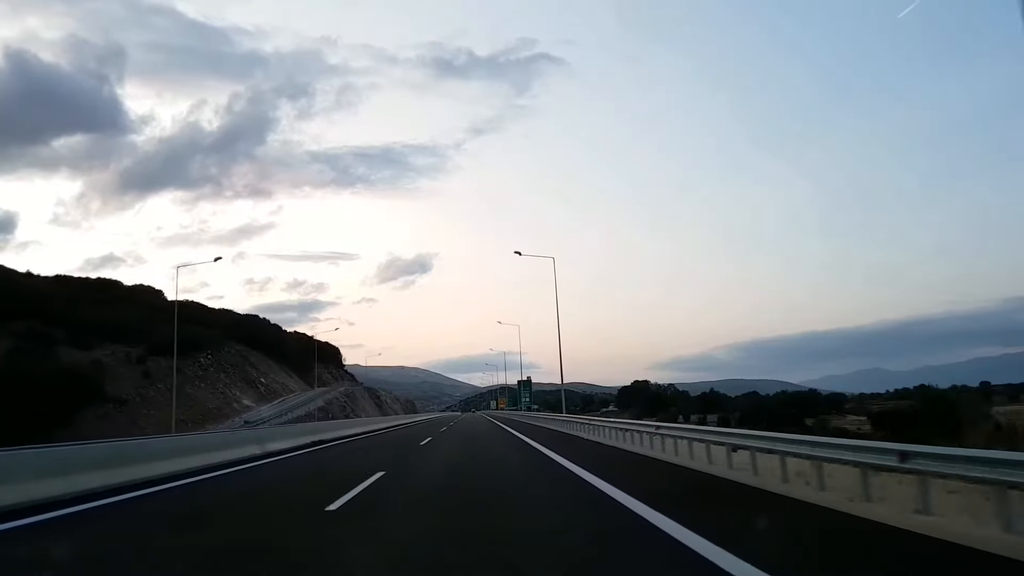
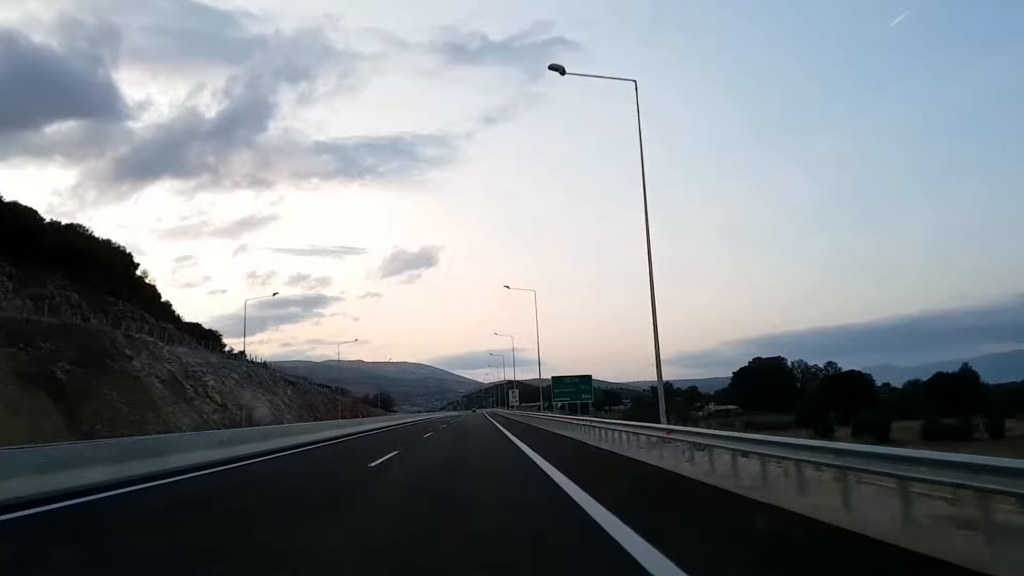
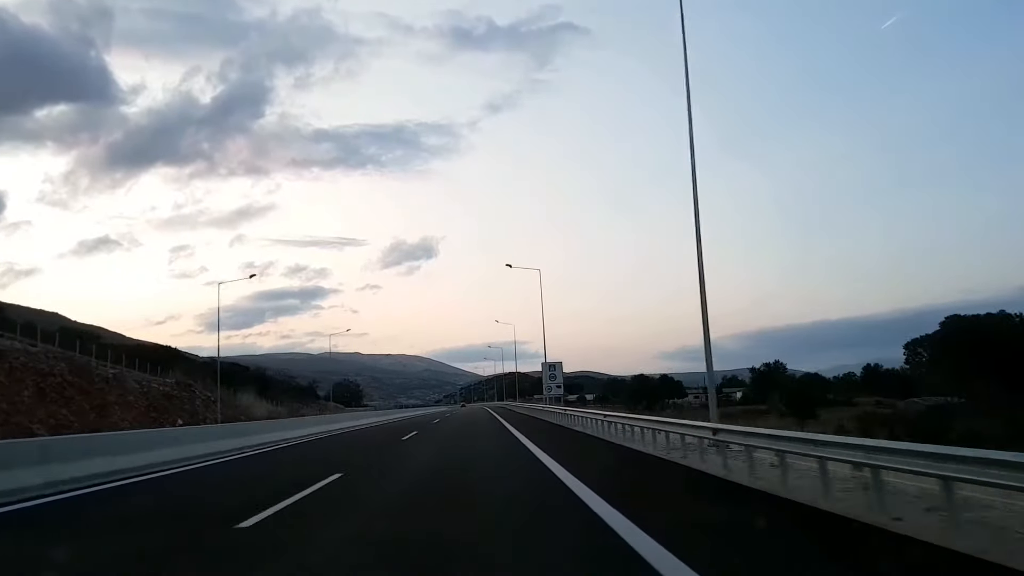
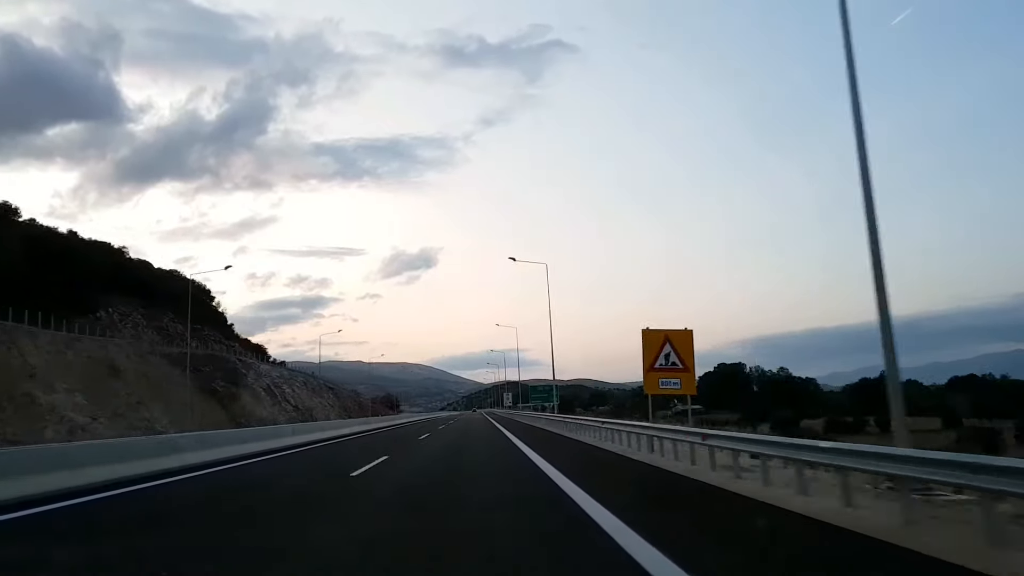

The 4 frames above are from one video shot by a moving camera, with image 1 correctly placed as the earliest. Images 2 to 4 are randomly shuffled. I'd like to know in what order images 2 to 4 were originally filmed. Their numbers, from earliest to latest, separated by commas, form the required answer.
4, 2, 3
